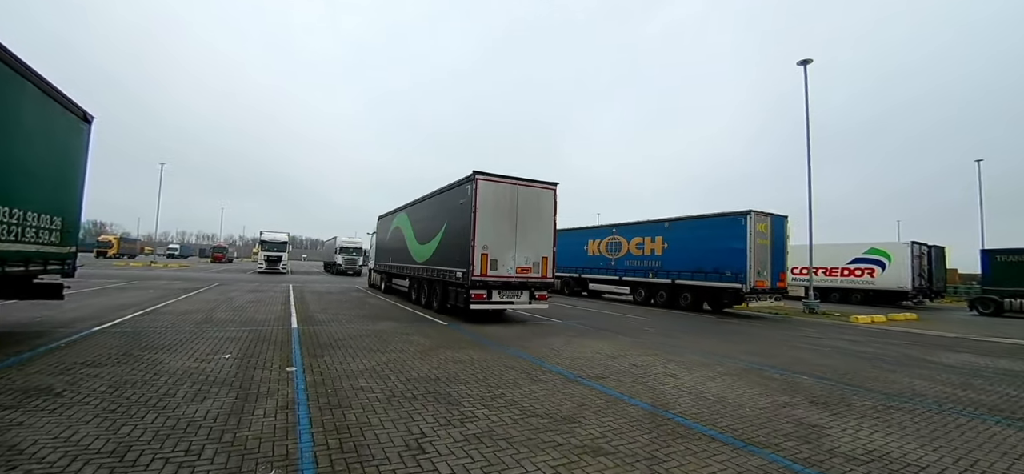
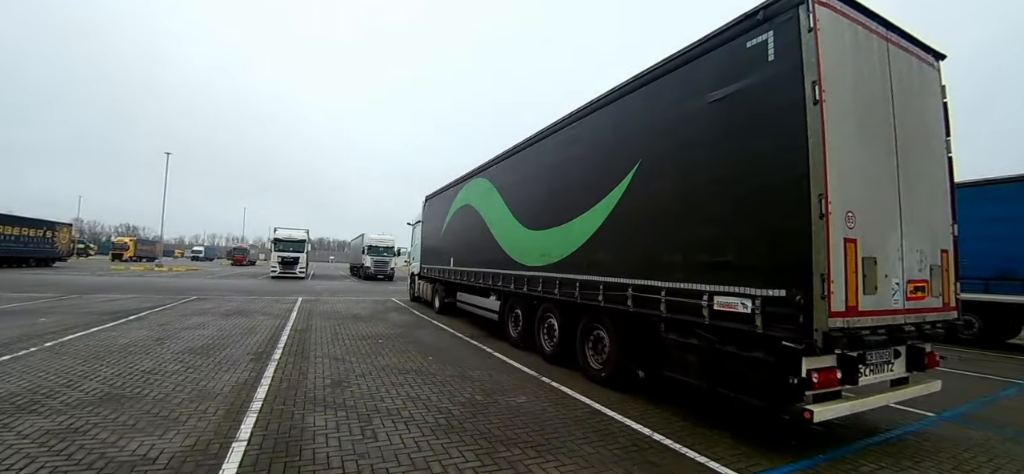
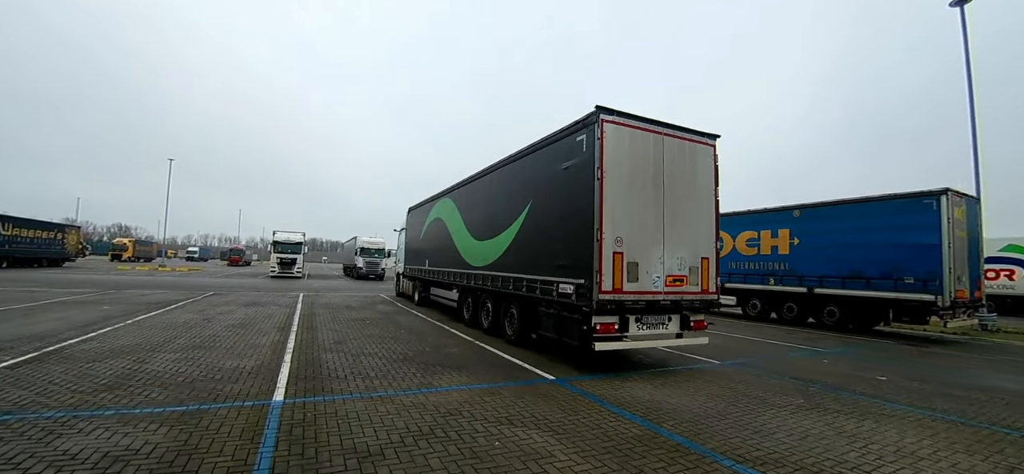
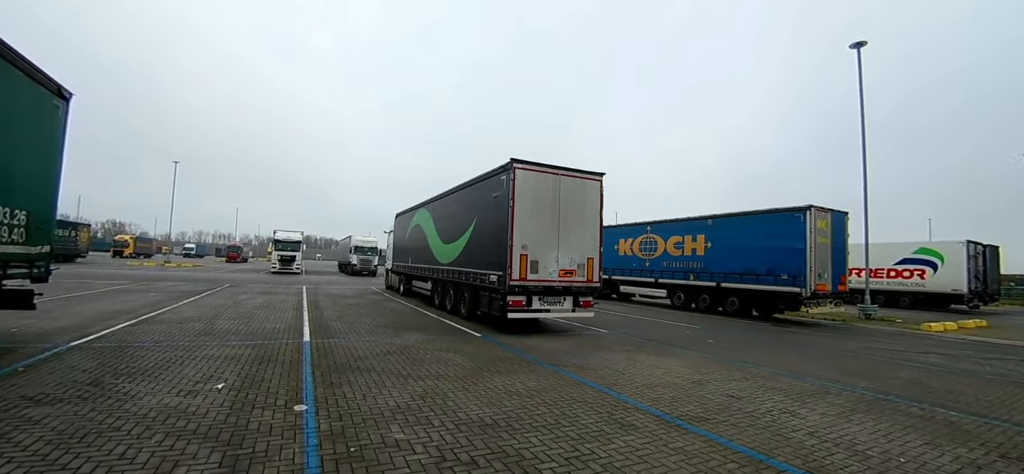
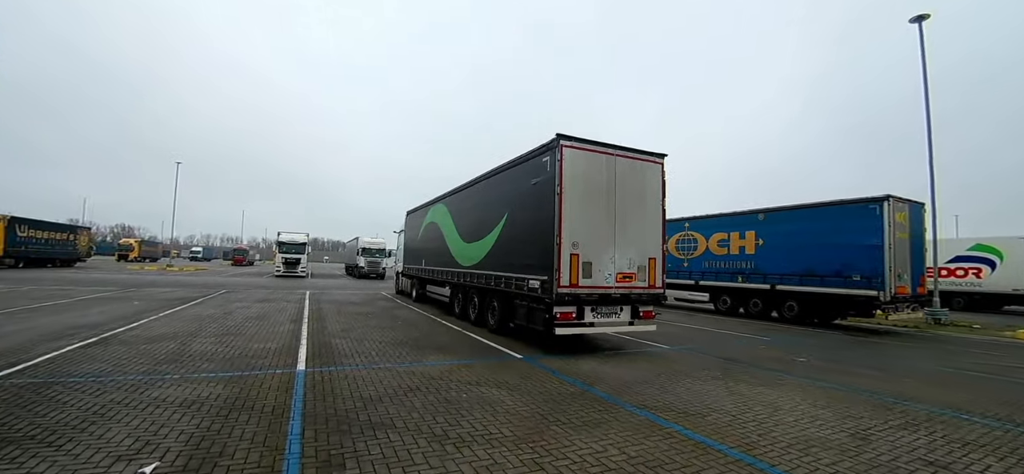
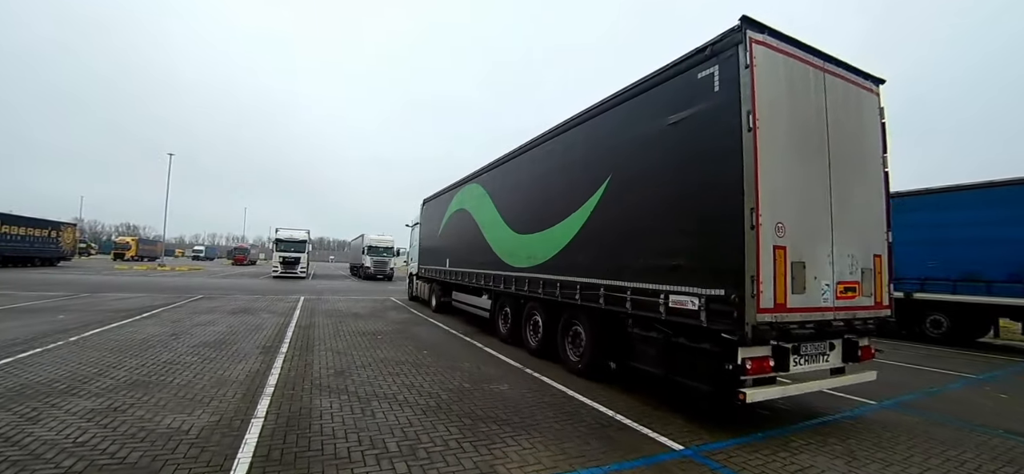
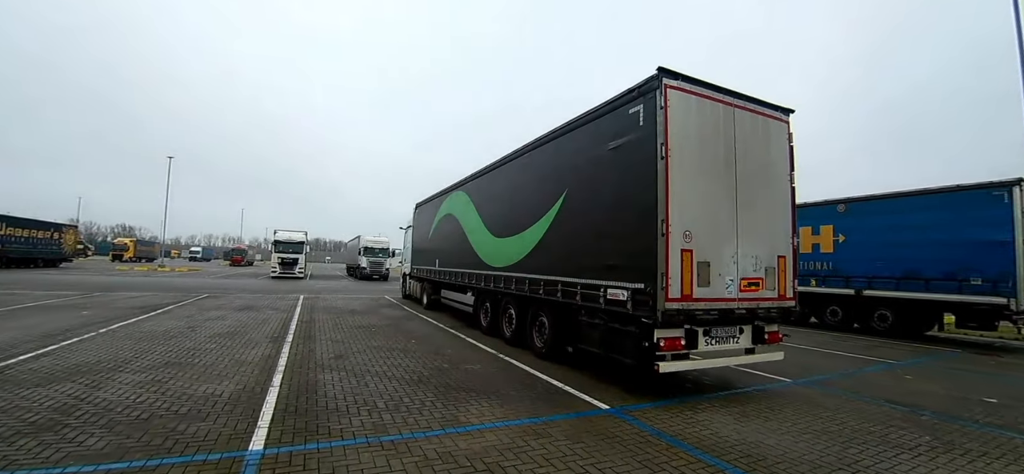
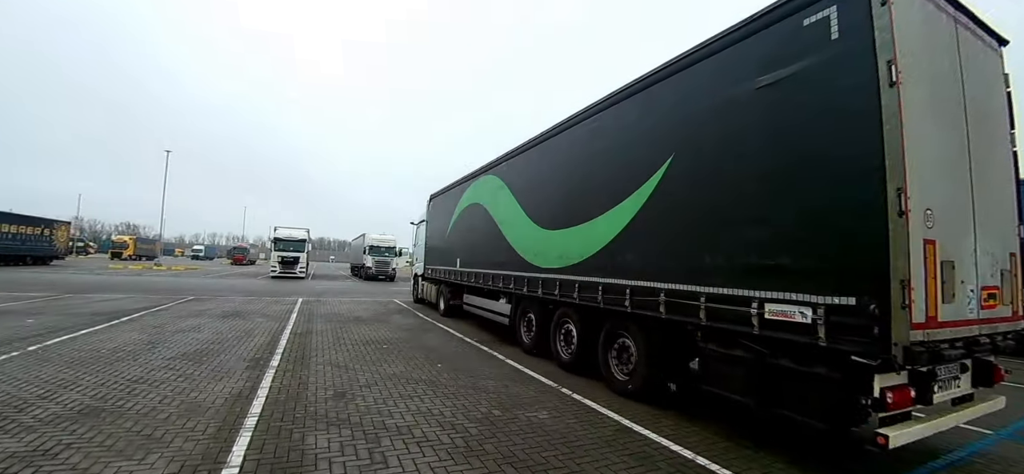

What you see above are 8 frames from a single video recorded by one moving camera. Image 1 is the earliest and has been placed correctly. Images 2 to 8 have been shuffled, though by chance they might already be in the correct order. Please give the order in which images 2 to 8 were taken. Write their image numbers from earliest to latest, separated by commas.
4, 5, 3, 7, 6, 2, 8
